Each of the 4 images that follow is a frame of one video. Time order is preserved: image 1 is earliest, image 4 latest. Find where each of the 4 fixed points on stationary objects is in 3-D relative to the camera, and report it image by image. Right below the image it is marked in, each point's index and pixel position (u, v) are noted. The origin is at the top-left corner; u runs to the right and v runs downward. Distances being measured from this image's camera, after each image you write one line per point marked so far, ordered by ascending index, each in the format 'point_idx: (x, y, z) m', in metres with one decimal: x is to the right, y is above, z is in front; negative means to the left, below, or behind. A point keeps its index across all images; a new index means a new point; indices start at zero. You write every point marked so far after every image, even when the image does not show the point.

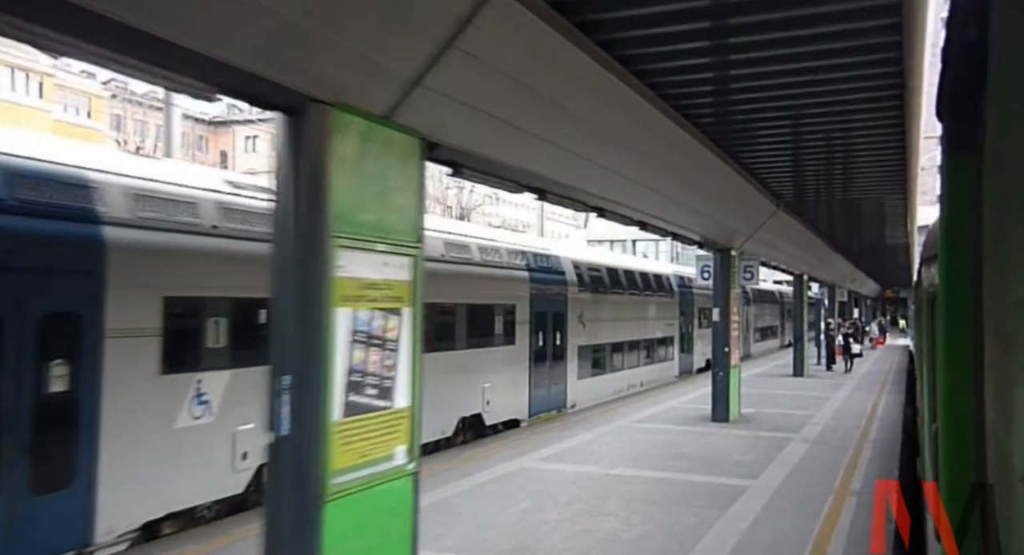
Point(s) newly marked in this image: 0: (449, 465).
0: (-0.7, -2.1, +9.3) m
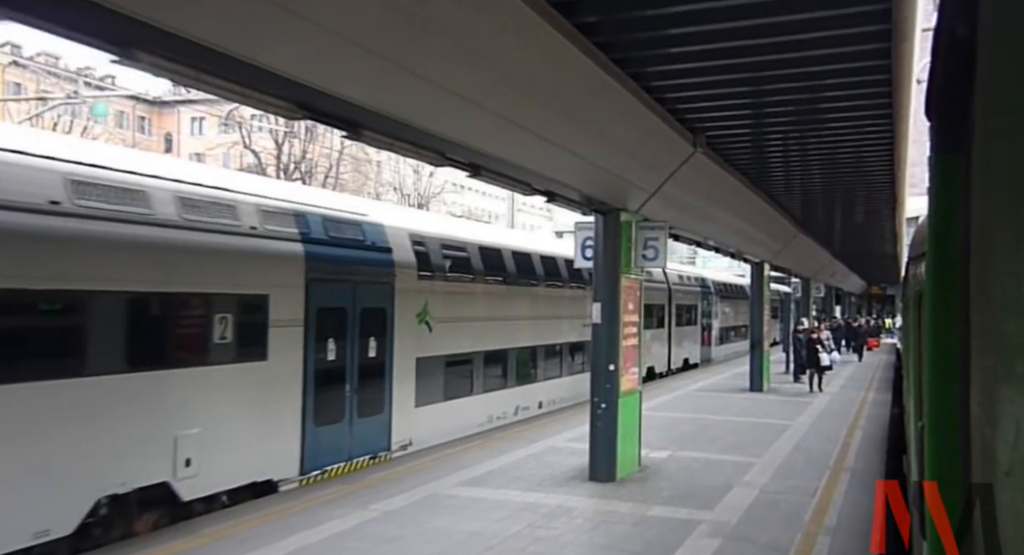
0: (-3.0, -1.9, +4.7) m
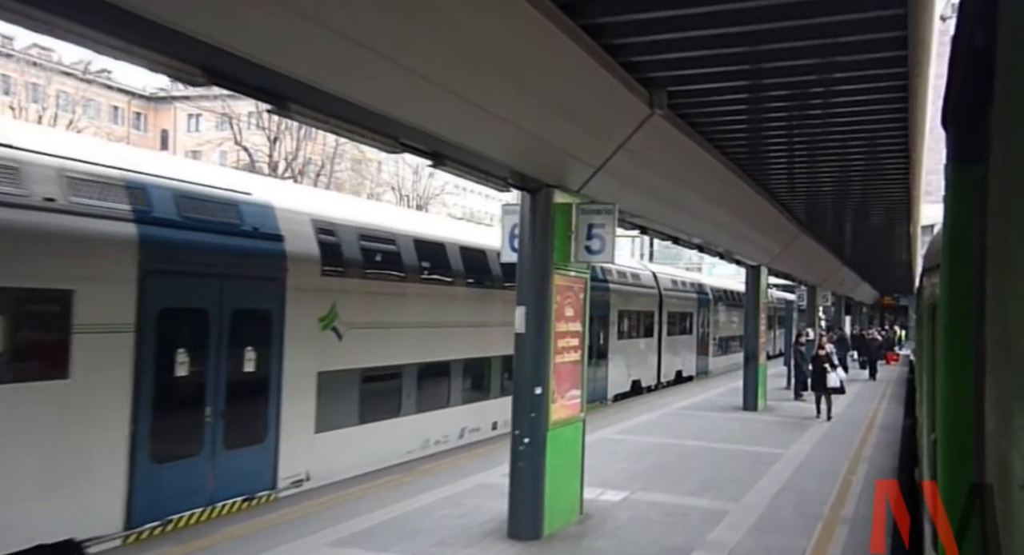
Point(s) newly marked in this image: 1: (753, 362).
0: (-3.8, -1.8, +2.8) m
1: (+5.1, -1.8, +17.3) m
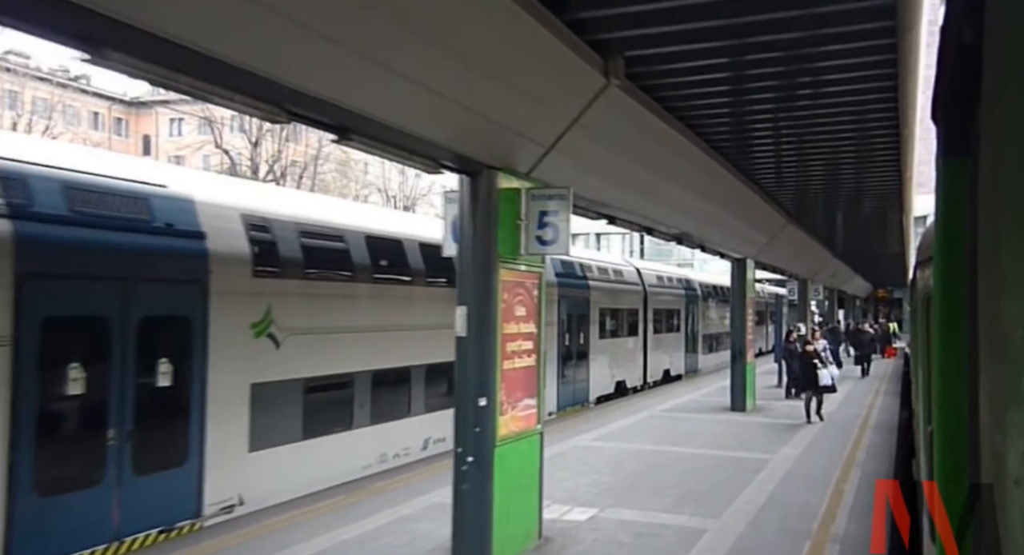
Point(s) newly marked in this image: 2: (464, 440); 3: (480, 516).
0: (-4.2, -1.9, +2.0) m
1: (+4.6, -1.7, +16.5) m
2: (-0.3, -1.0, +5.5) m
3: (-0.2, -1.5, +5.4) m
